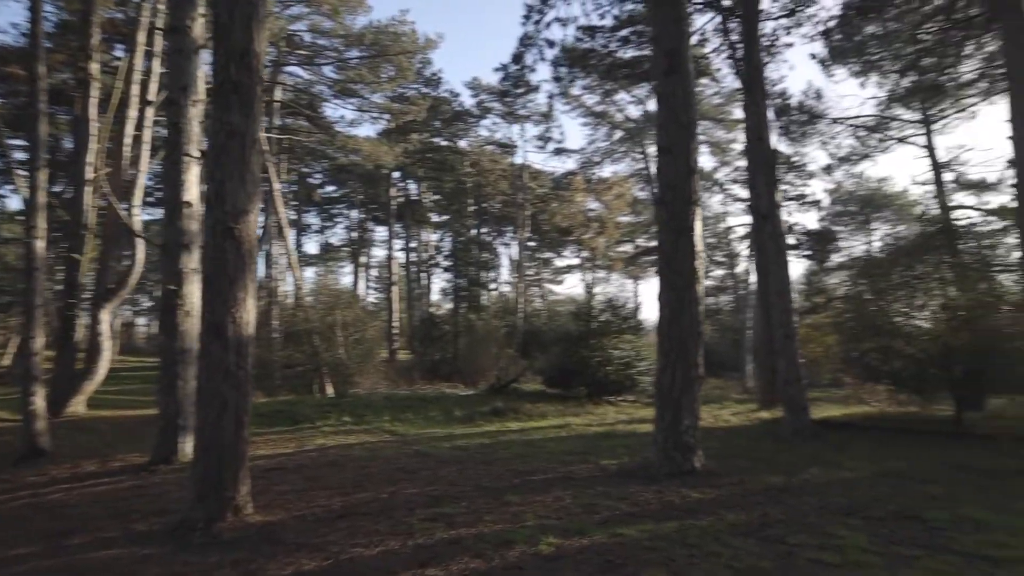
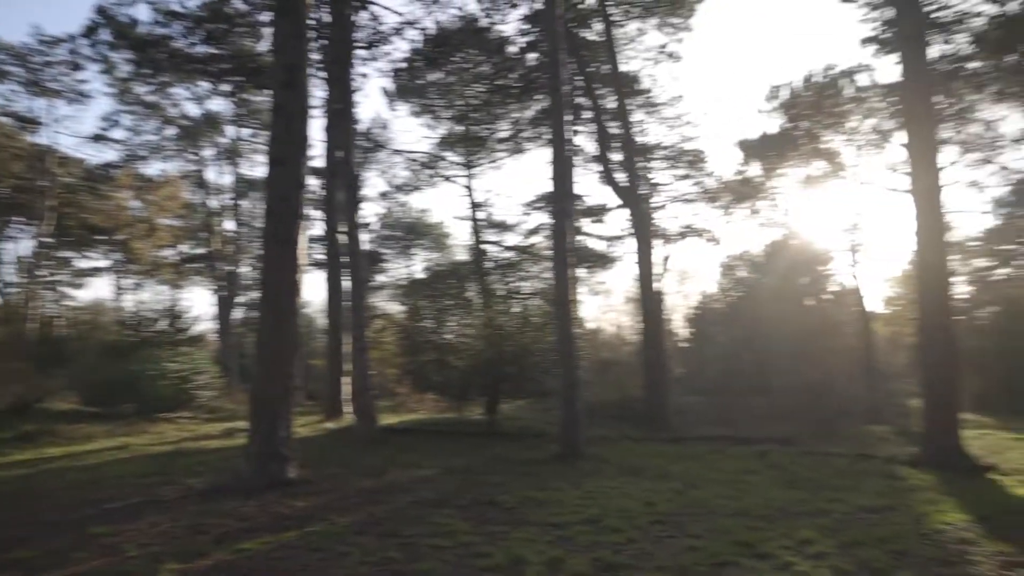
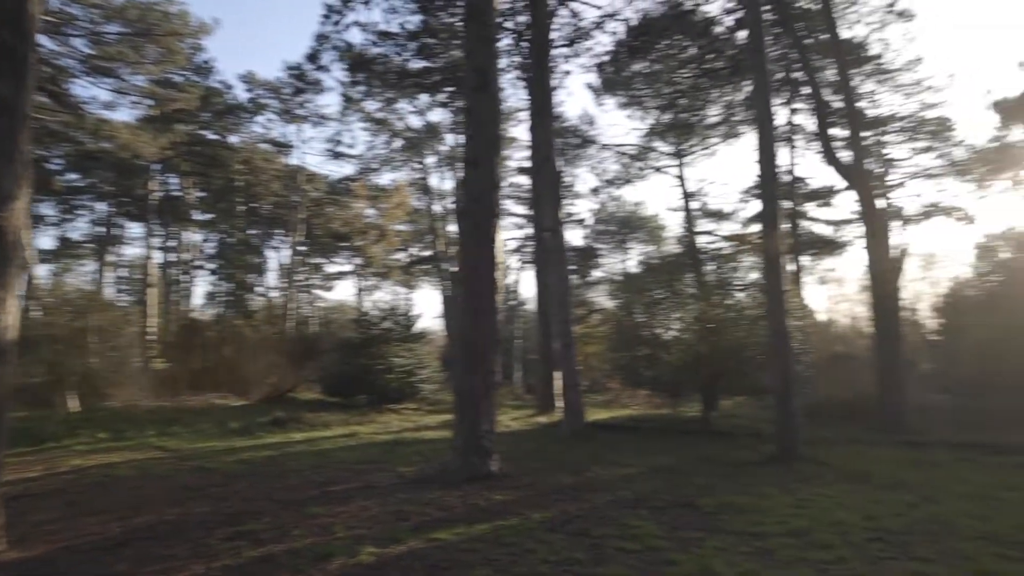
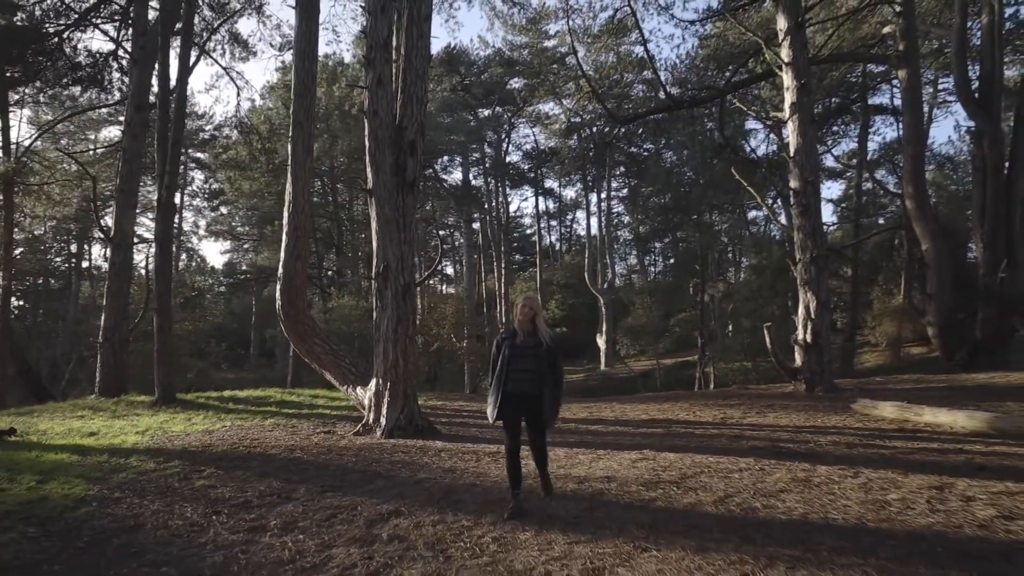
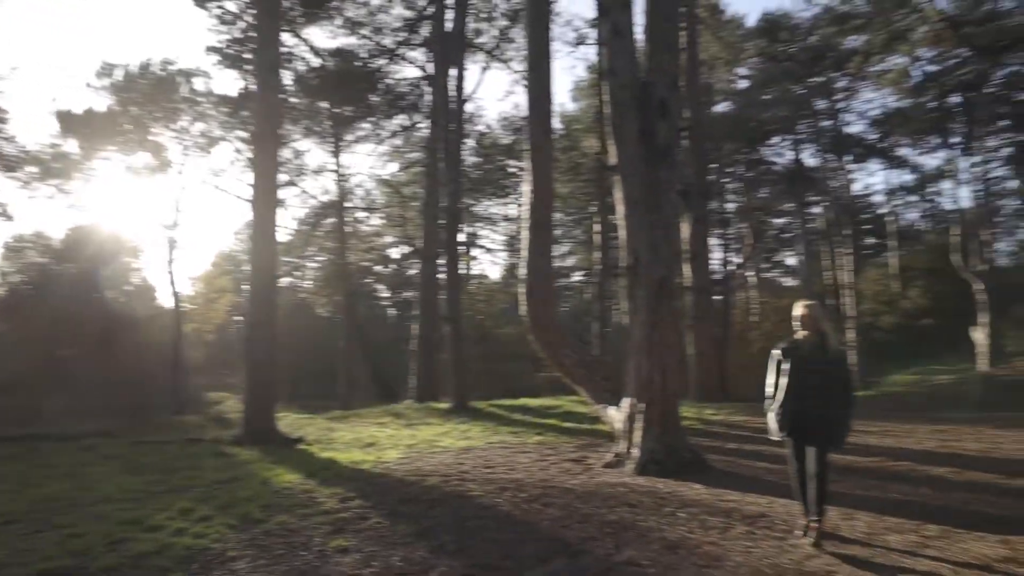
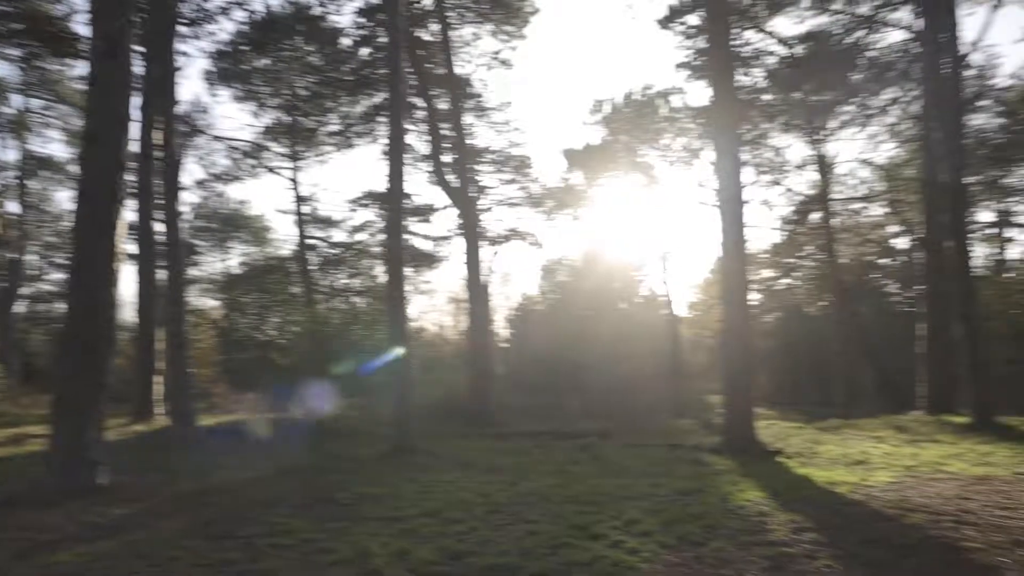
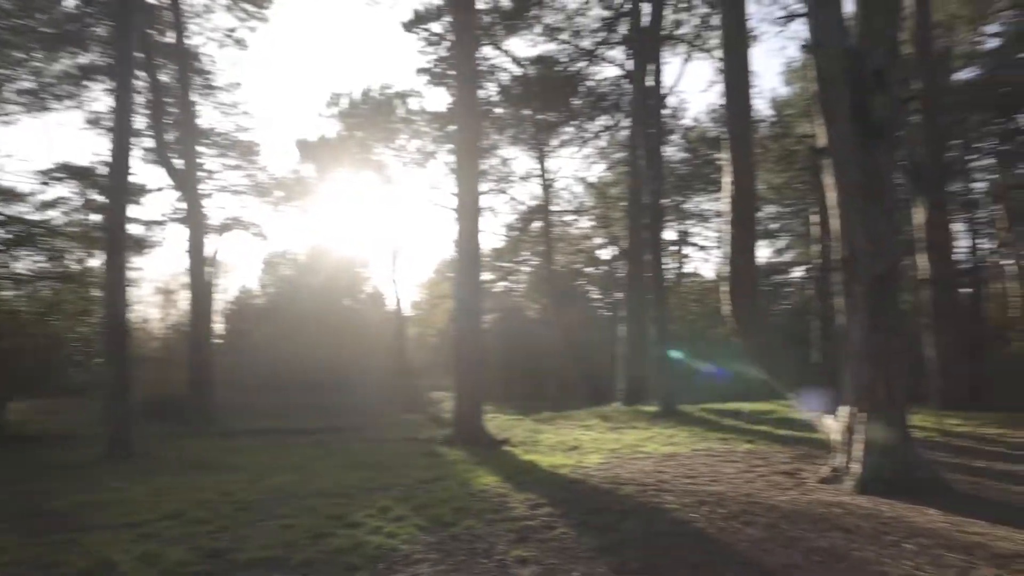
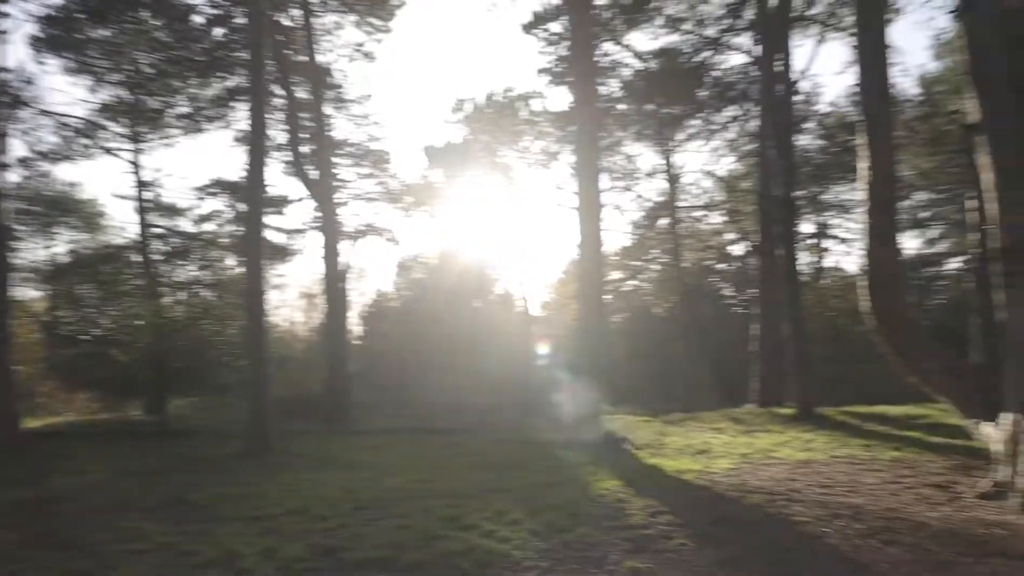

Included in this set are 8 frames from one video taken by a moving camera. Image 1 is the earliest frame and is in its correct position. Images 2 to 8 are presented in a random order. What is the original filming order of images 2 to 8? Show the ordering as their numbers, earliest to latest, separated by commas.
3, 2, 6, 8, 7, 5, 4
